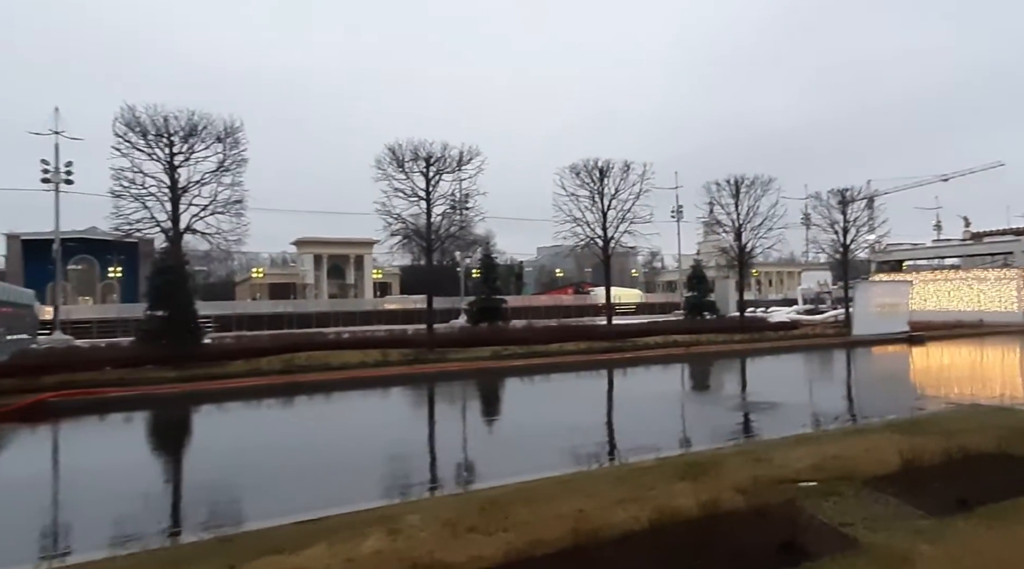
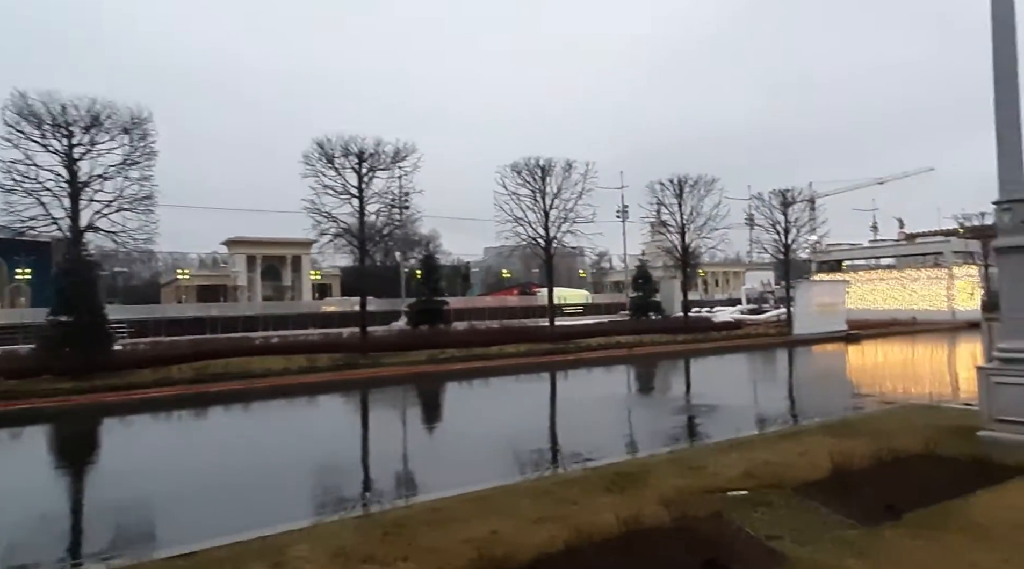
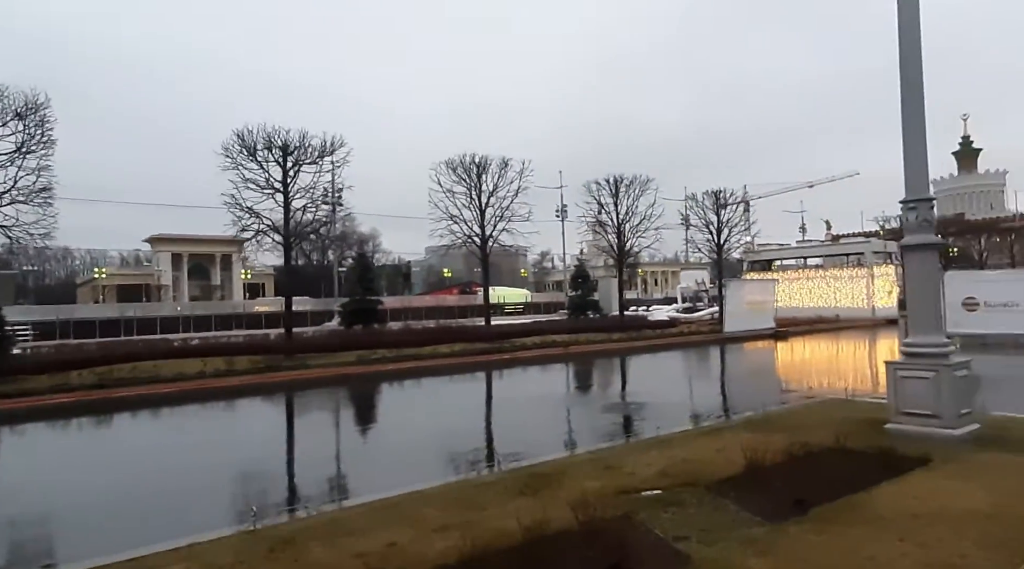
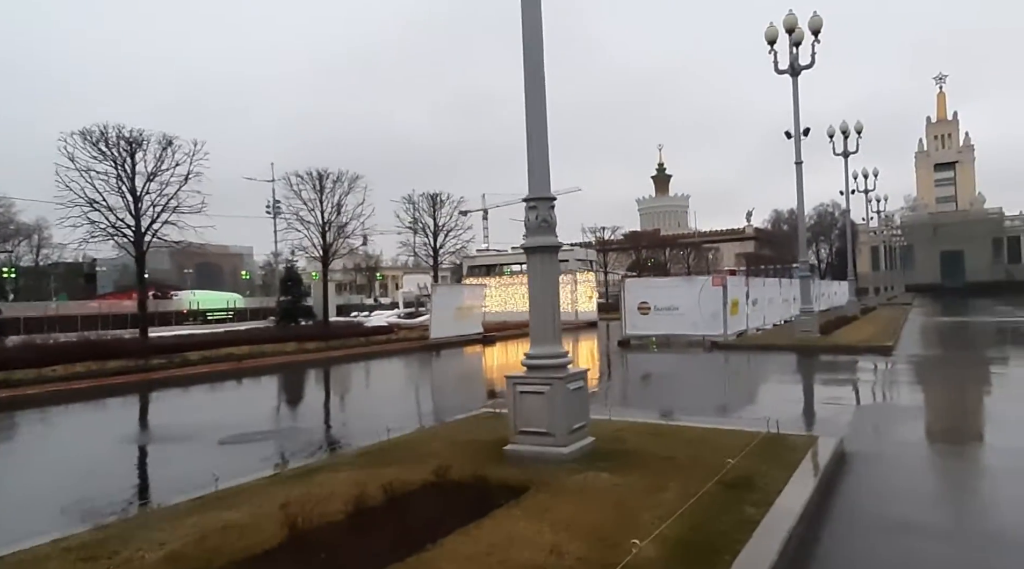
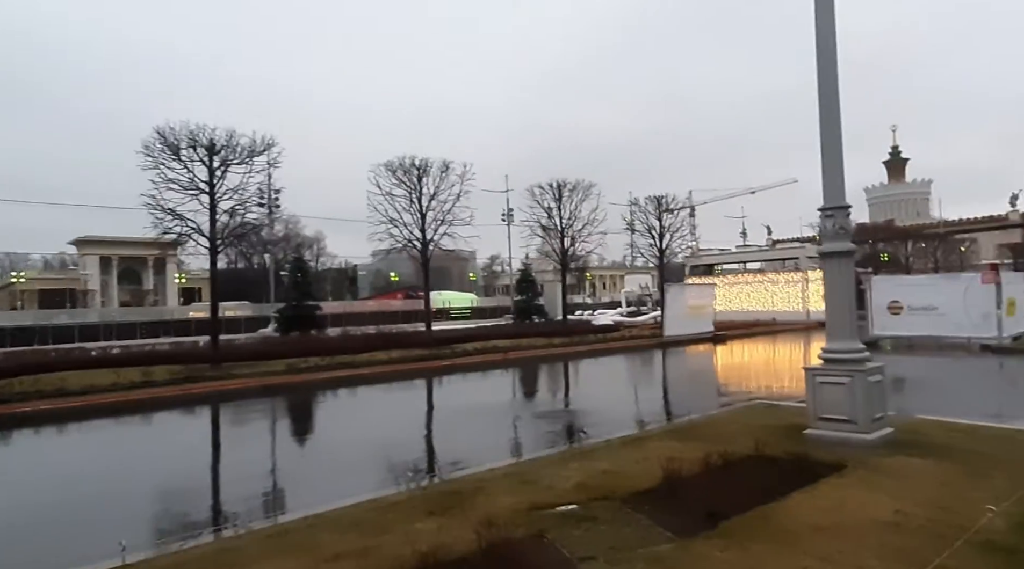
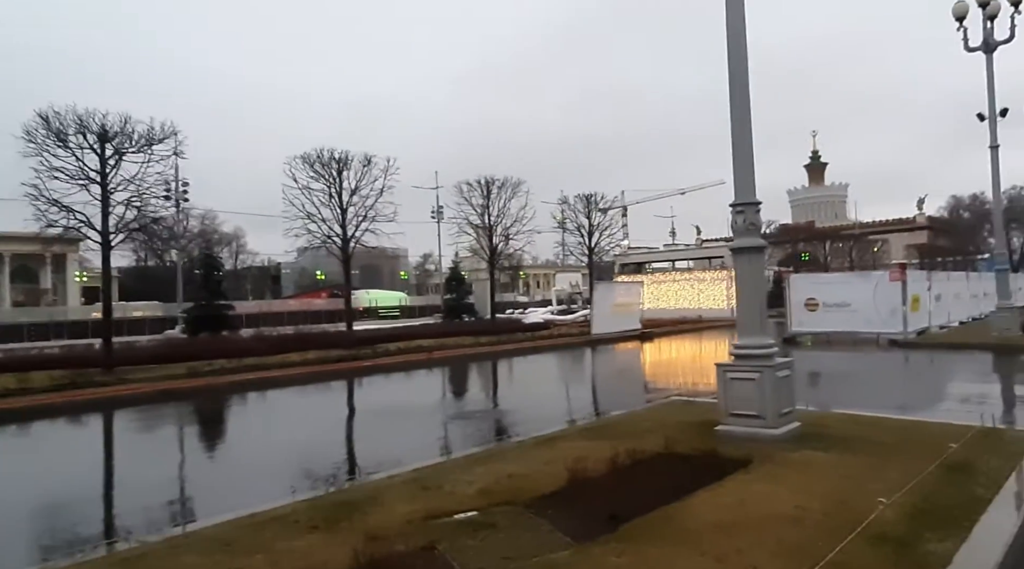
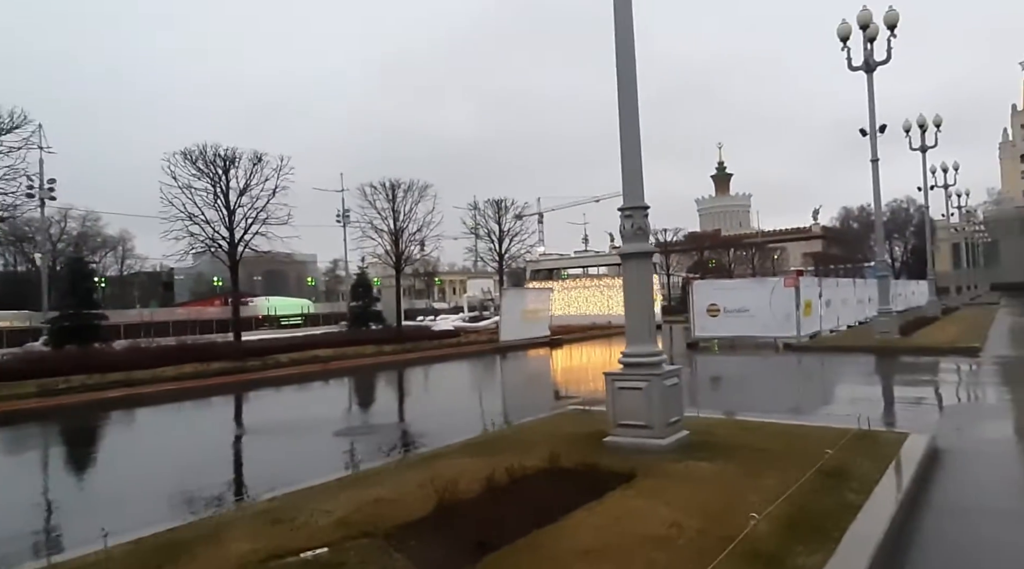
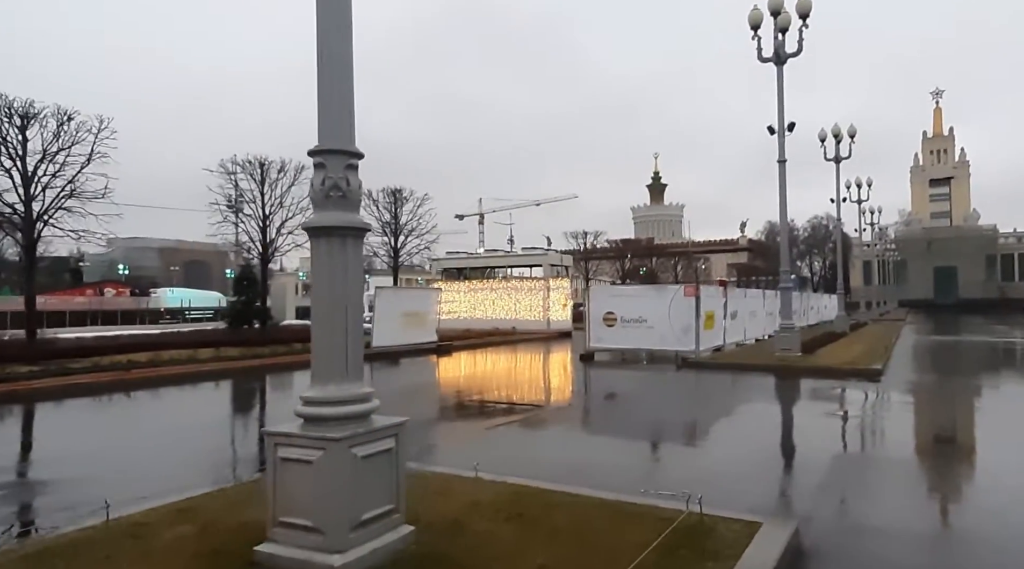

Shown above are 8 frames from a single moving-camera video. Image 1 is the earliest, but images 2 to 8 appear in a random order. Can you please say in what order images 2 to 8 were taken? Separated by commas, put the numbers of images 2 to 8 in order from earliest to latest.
2, 3, 5, 6, 7, 4, 8
